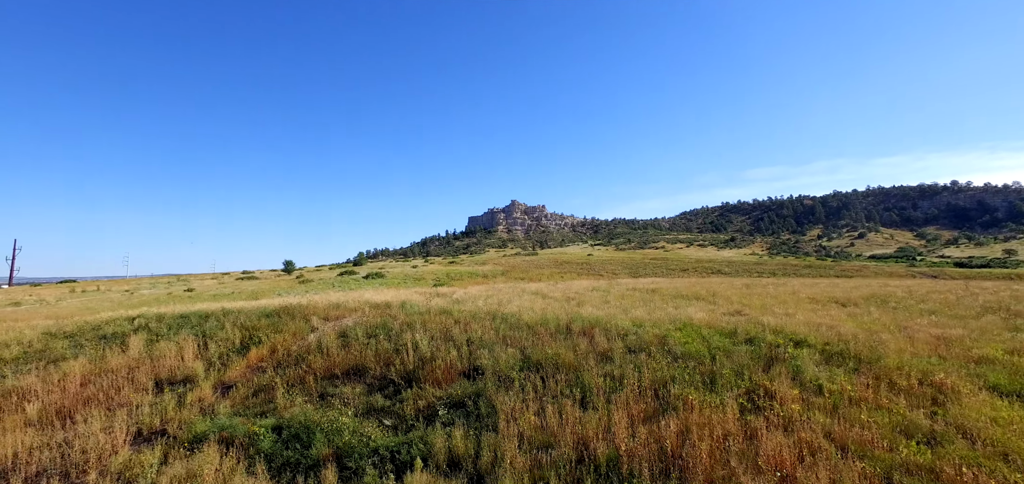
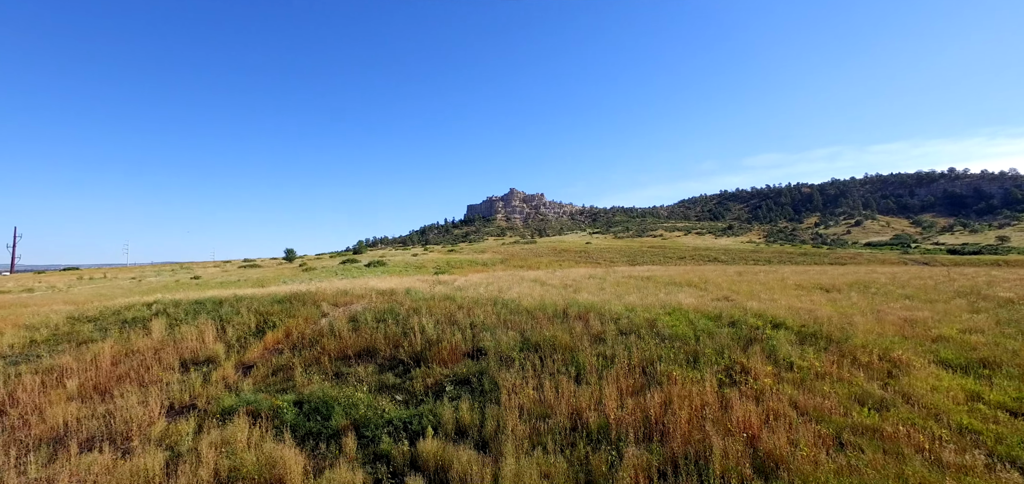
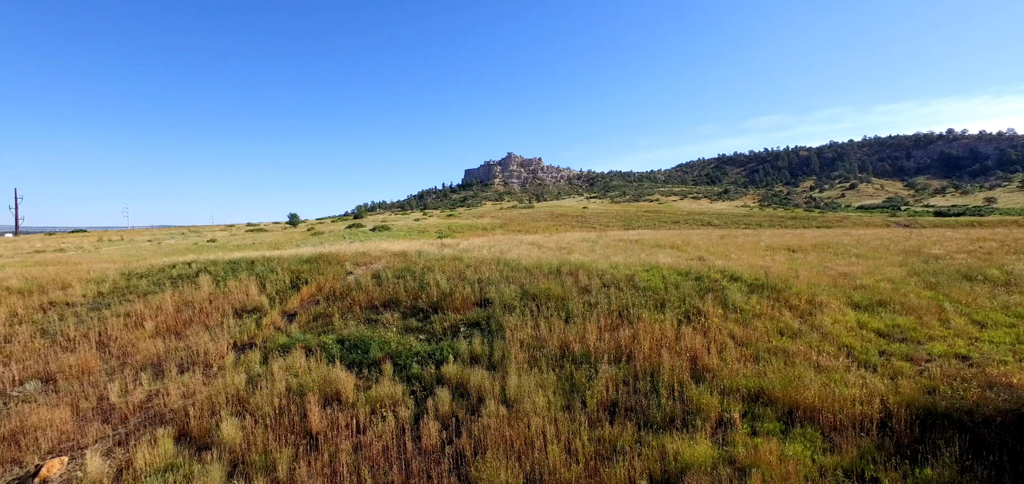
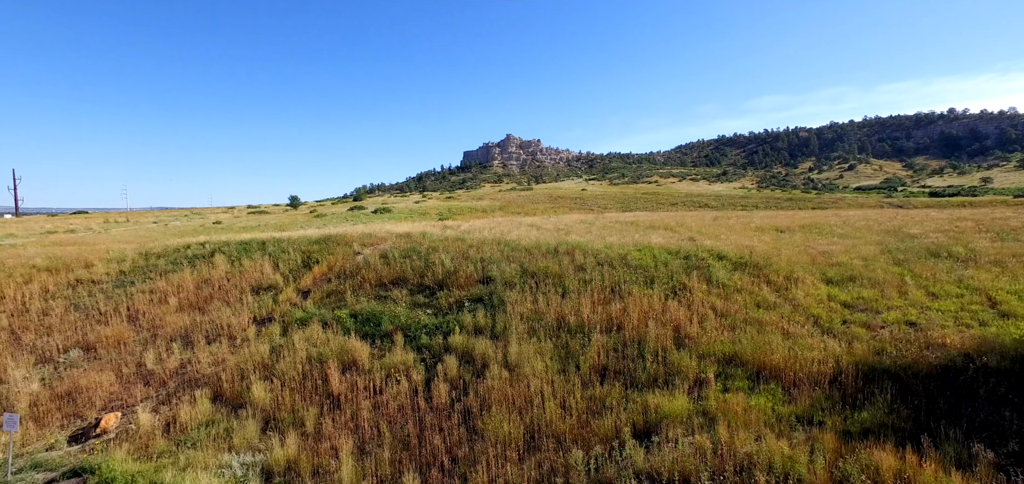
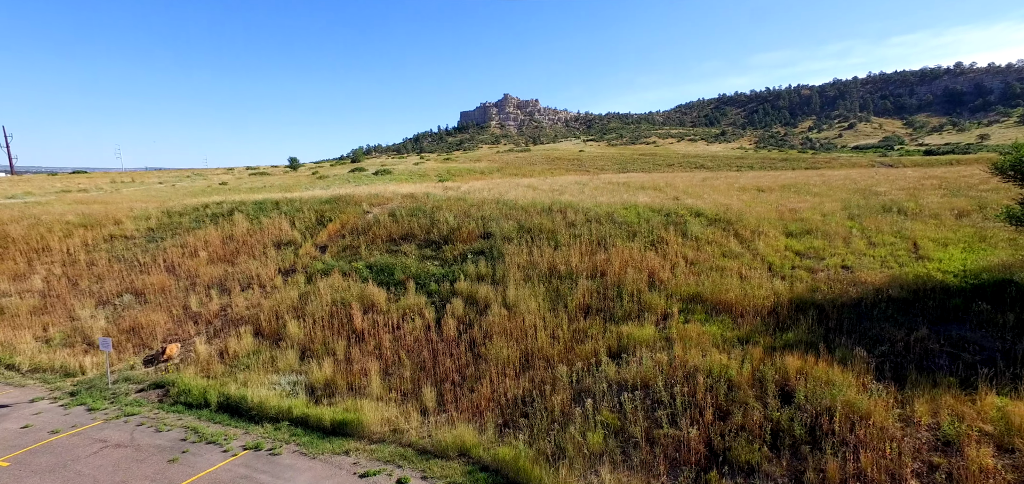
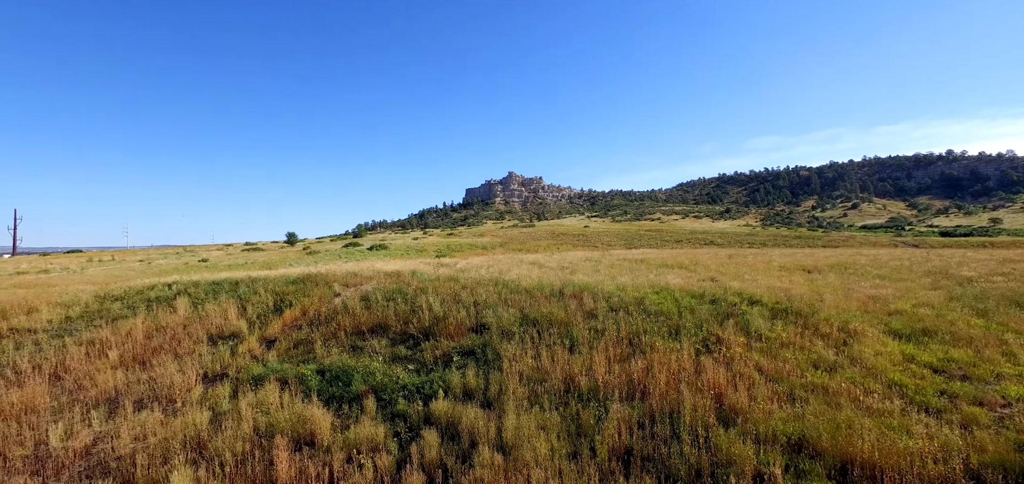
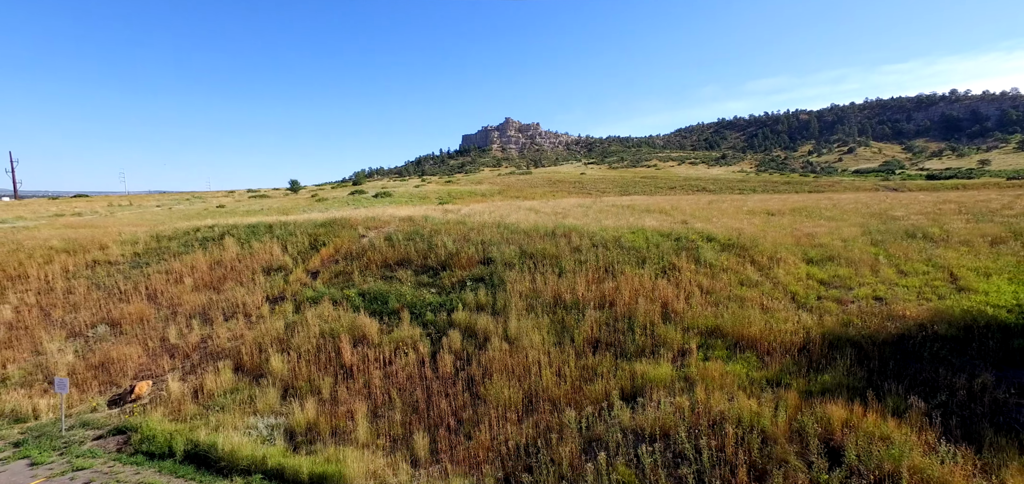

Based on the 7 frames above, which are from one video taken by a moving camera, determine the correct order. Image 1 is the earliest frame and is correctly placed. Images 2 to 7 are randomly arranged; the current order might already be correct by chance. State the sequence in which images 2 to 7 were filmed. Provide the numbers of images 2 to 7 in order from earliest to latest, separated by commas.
2, 6, 3, 4, 7, 5
